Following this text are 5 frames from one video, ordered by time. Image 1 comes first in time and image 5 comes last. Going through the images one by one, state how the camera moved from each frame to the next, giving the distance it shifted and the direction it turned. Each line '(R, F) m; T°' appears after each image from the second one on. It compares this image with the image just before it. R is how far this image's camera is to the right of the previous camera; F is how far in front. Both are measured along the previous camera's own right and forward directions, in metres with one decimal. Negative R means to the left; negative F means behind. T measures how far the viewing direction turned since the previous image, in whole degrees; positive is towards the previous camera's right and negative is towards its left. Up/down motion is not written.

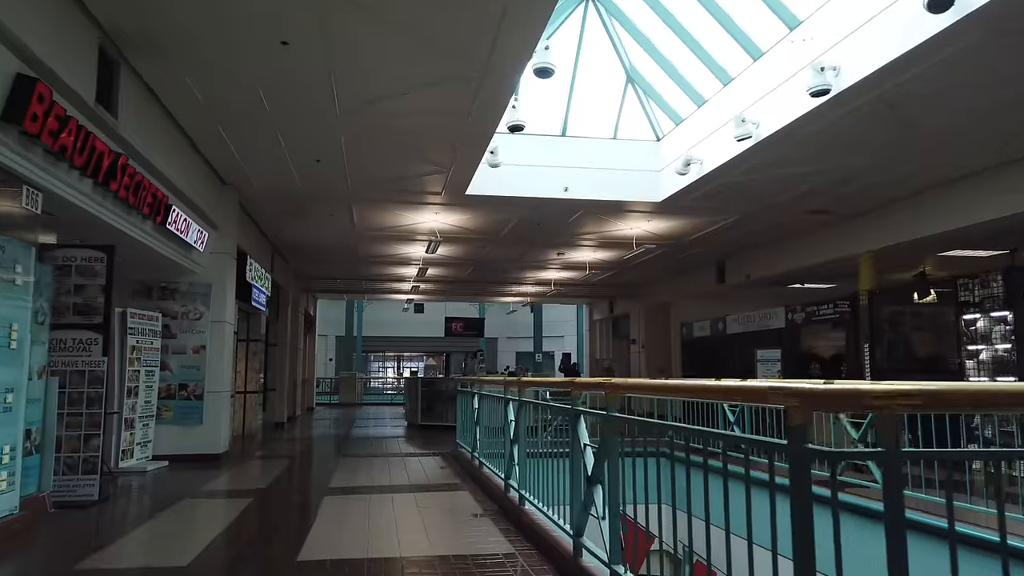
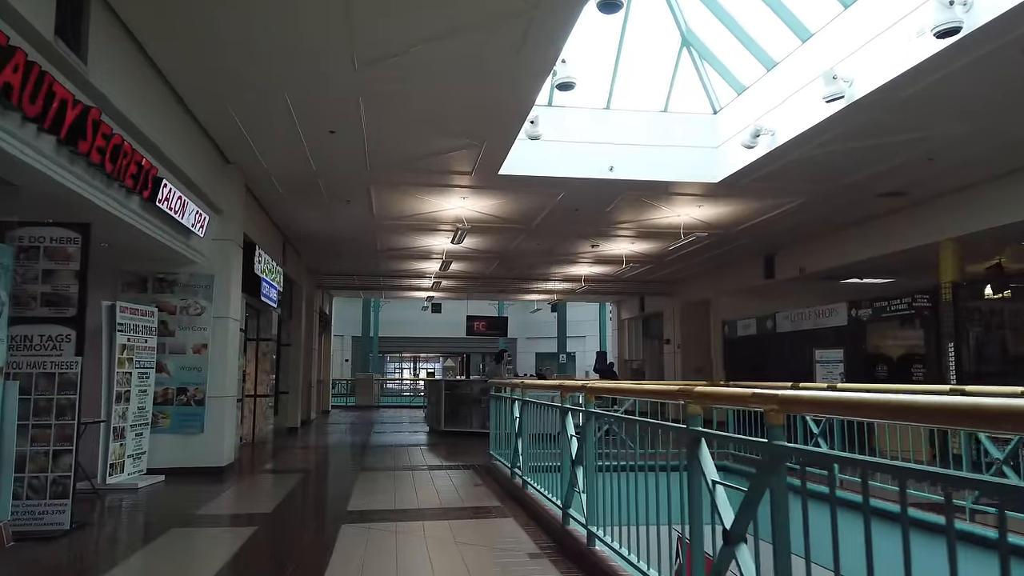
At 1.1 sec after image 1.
(-0.3, +1.1) m; -1°
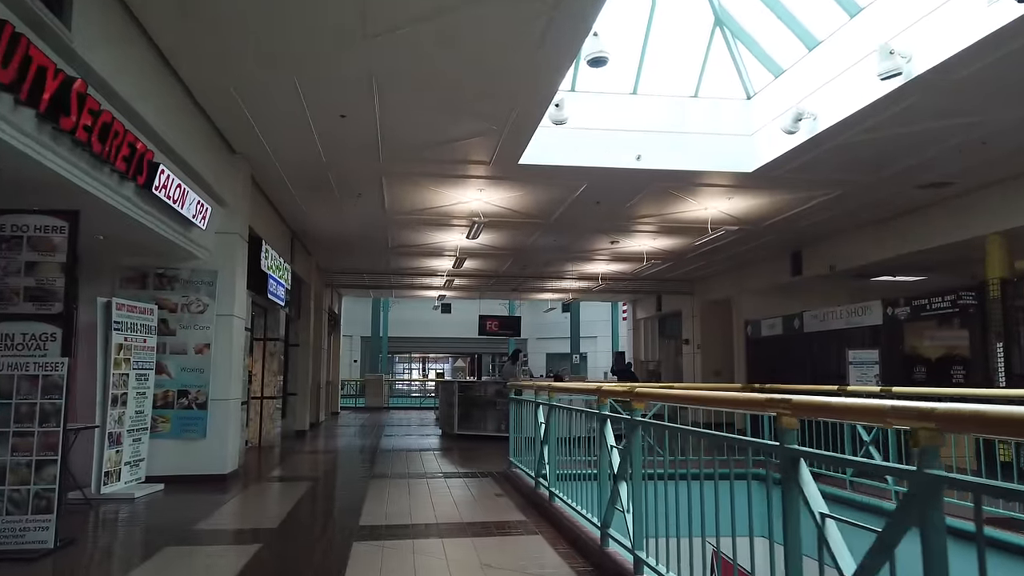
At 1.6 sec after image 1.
(-0.1, +0.5) m; -1°
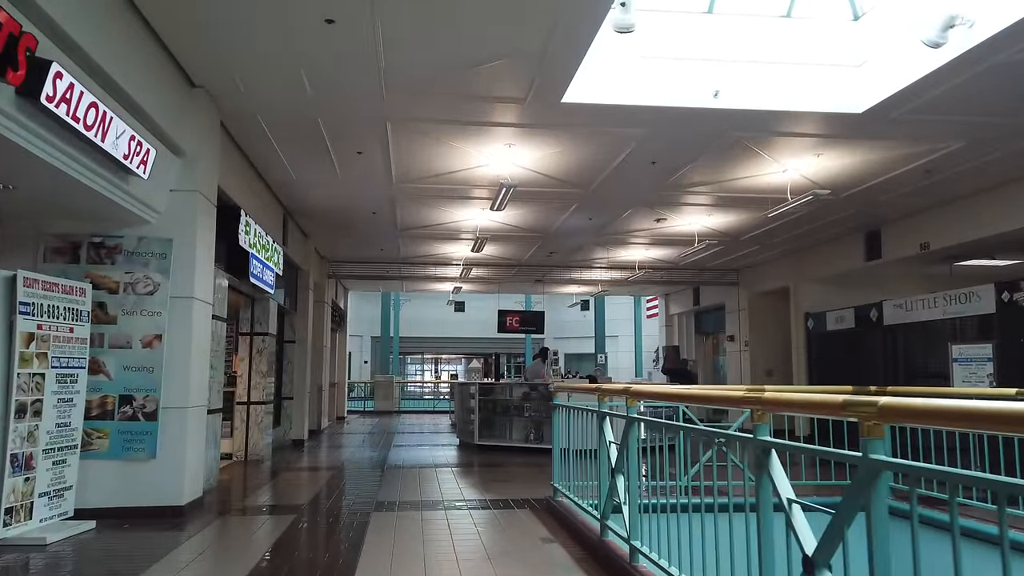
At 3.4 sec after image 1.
(-0.2, +1.7) m; -1°
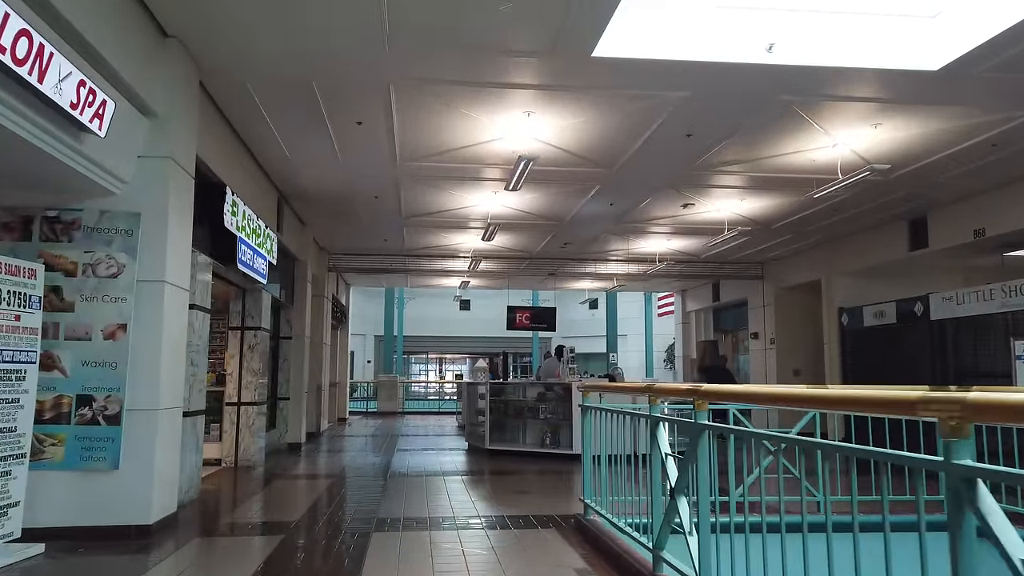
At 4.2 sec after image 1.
(-0.1, +0.8) m; 0°
